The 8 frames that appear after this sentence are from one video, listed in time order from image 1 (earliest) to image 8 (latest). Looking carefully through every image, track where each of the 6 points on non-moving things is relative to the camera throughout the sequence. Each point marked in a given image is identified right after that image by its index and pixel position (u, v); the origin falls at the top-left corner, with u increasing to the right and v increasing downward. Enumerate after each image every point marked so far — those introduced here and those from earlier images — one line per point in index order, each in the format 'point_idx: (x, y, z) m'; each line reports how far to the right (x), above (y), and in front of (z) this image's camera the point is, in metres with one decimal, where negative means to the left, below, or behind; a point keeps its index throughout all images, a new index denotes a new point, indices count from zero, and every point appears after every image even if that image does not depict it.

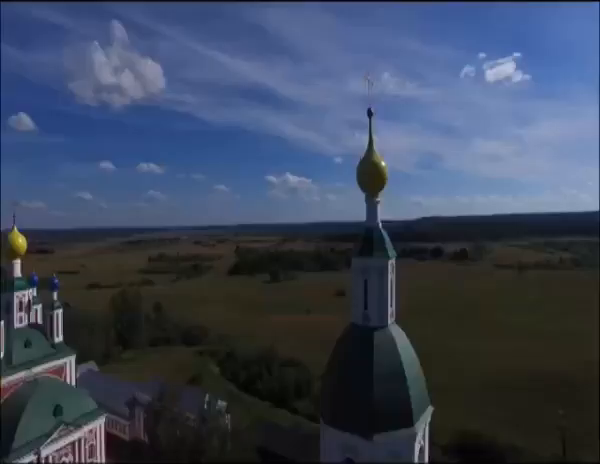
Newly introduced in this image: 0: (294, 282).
0: (+0.3, -2.1, +15.6) m
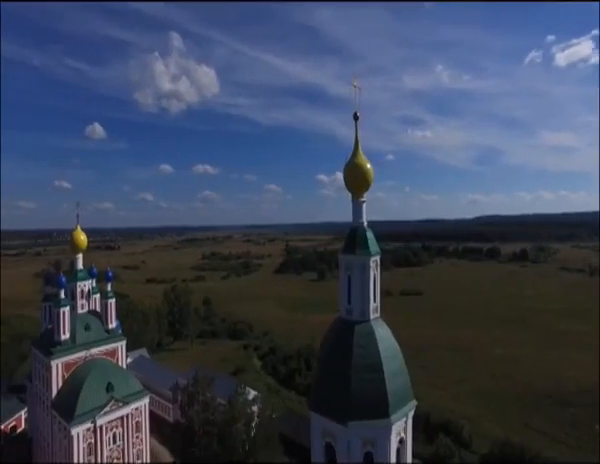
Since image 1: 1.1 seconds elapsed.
0: (+2.2, -2.1, +15.6) m
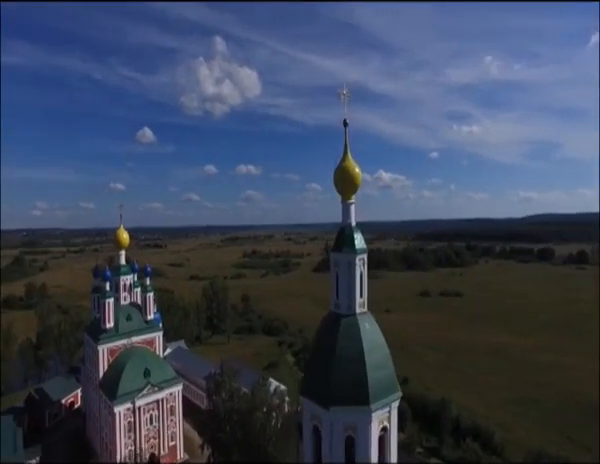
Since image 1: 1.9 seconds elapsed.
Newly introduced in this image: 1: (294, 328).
0: (+3.7, -2.1, +15.4) m
1: (-0.2, -5.3, +19.1) m
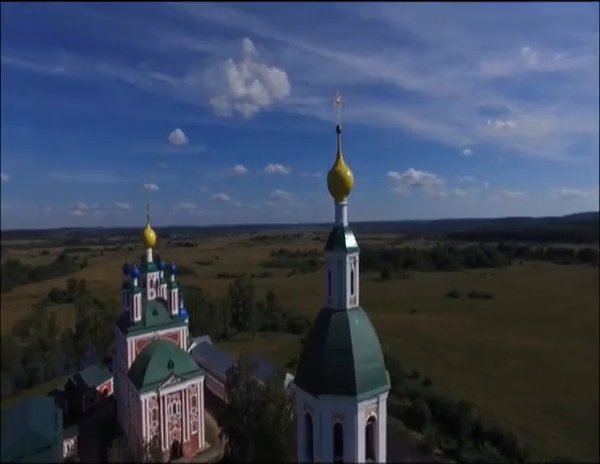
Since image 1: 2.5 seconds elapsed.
0: (+4.7, -2.0, +15.2) m
1: (+1.1, -5.2, +19.2) m
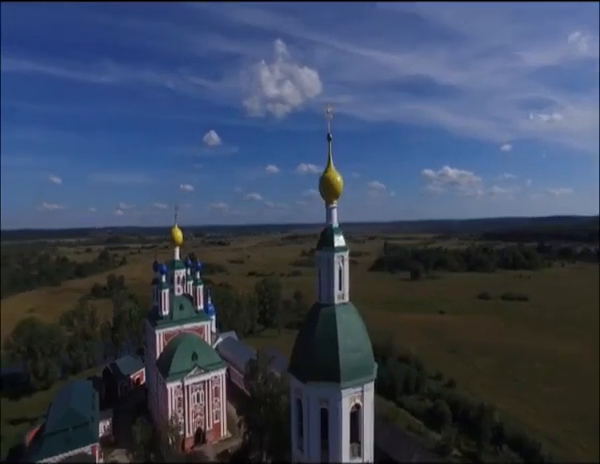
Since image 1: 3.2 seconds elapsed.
0: (+5.8, -2.0, +14.9) m
1: (+2.6, -5.2, +19.3) m
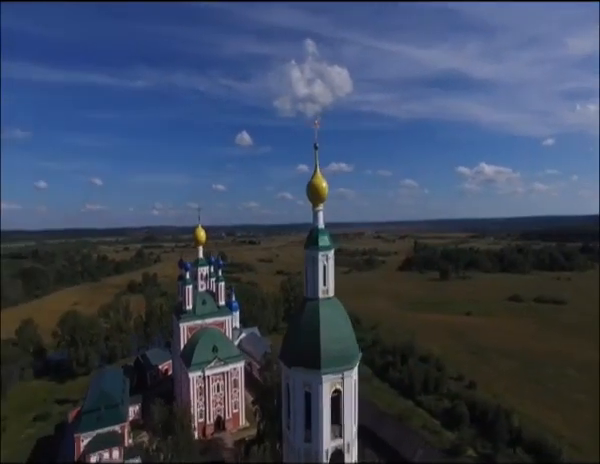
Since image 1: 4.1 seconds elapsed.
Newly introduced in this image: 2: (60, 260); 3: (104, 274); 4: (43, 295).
0: (+6.8, -2.0, +14.6) m
1: (+3.9, -5.2, +19.2) m
2: (-10.8, -1.2, +15.7) m
3: (-11.0, -2.4, +19.6) m
4: (-10.9, -2.7, +14.9) m
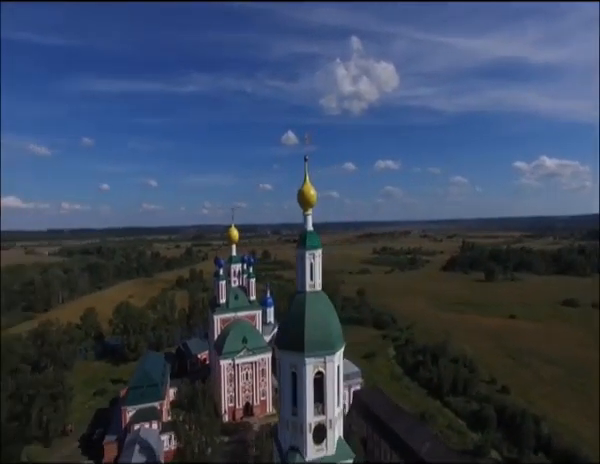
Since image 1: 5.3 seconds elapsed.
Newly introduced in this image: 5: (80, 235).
0: (+8.2, -2.0, +14.0) m
1: (+6.0, -5.1, +19.0) m
2: (-9.1, -1.2, +17.3) m
3: (-8.8, -2.3, +21.2) m
4: (-9.3, -2.6, +16.6) m
5: (-8.7, -0.1, +13.9) m
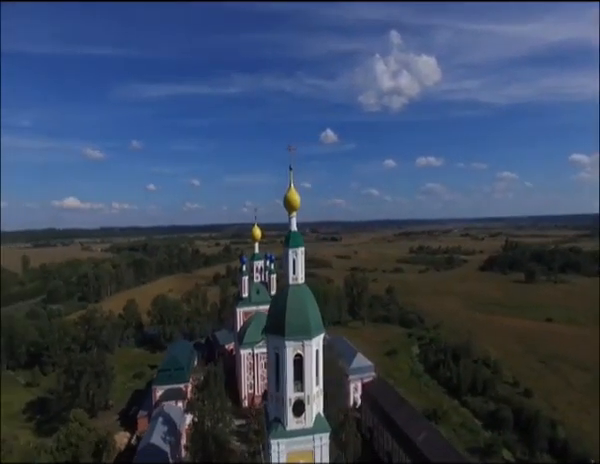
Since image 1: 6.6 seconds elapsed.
0: (+9.3, -2.0, +13.4) m
1: (+7.6, -5.1, +18.6) m
2: (-7.6, -1.1, +18.6) m
3: (-6.9, -2.2, +22.5) m
4: (-7.9, -2.5, +17.9) m
5: (-7.6, -0.1, +15.2) m
